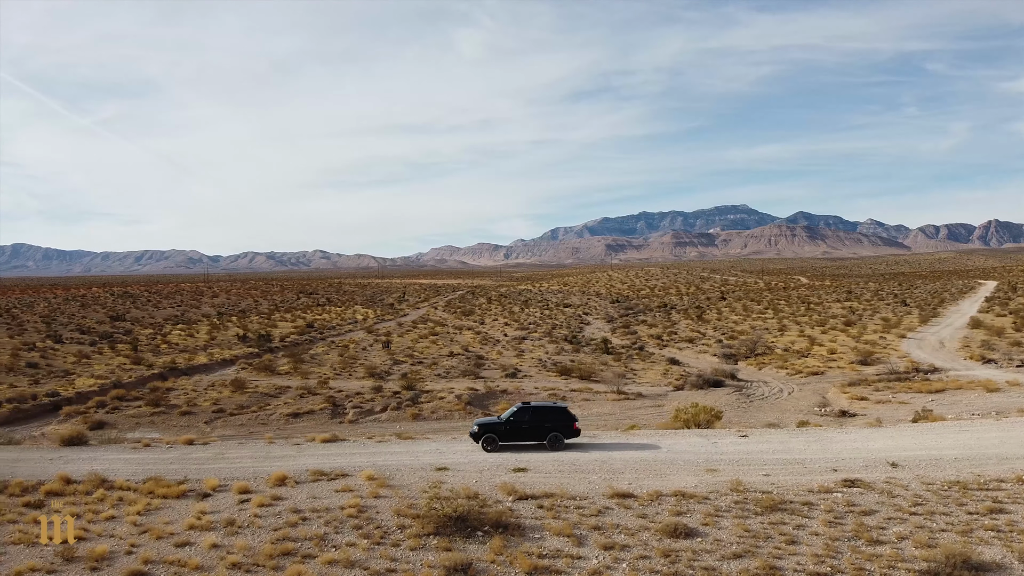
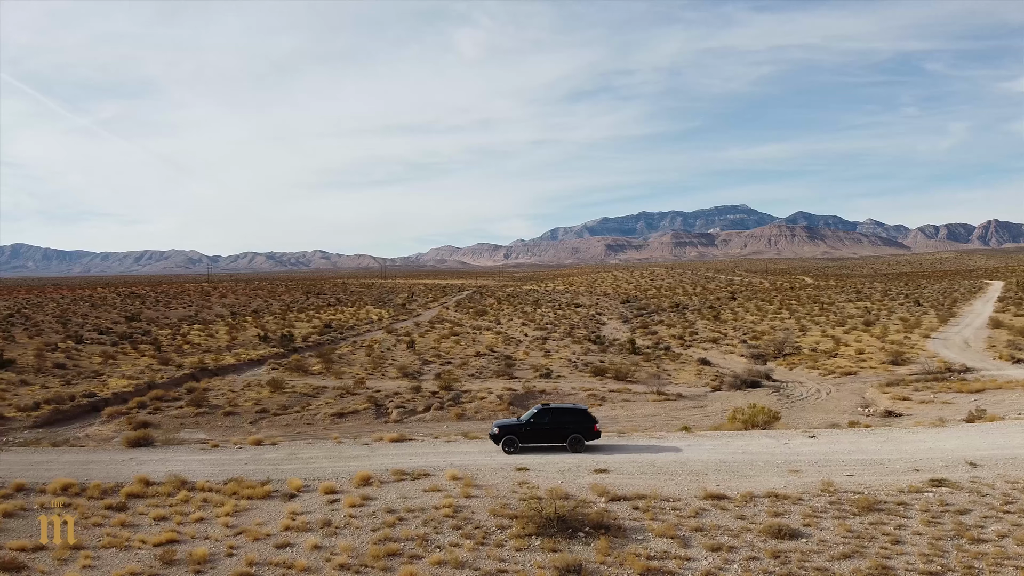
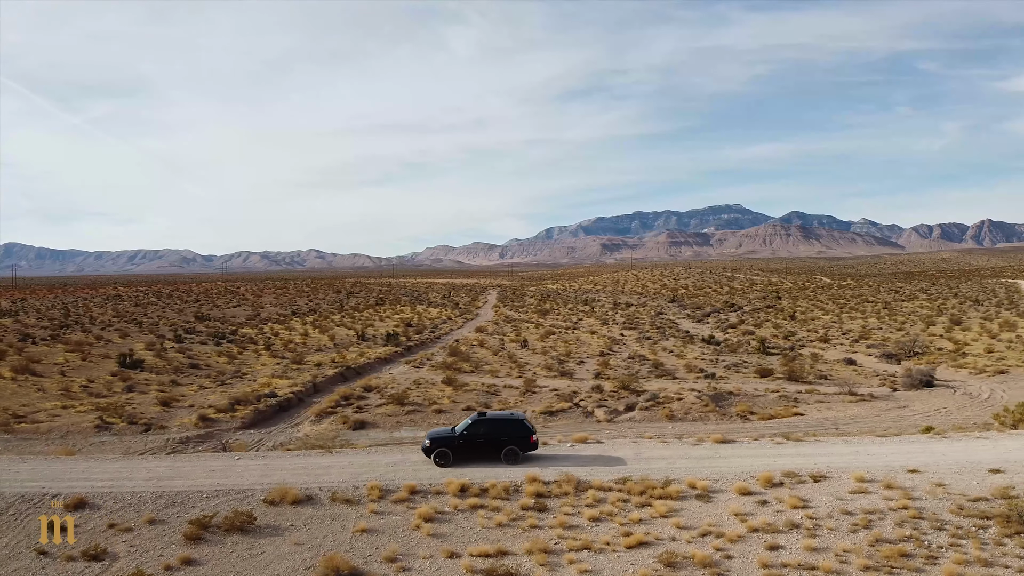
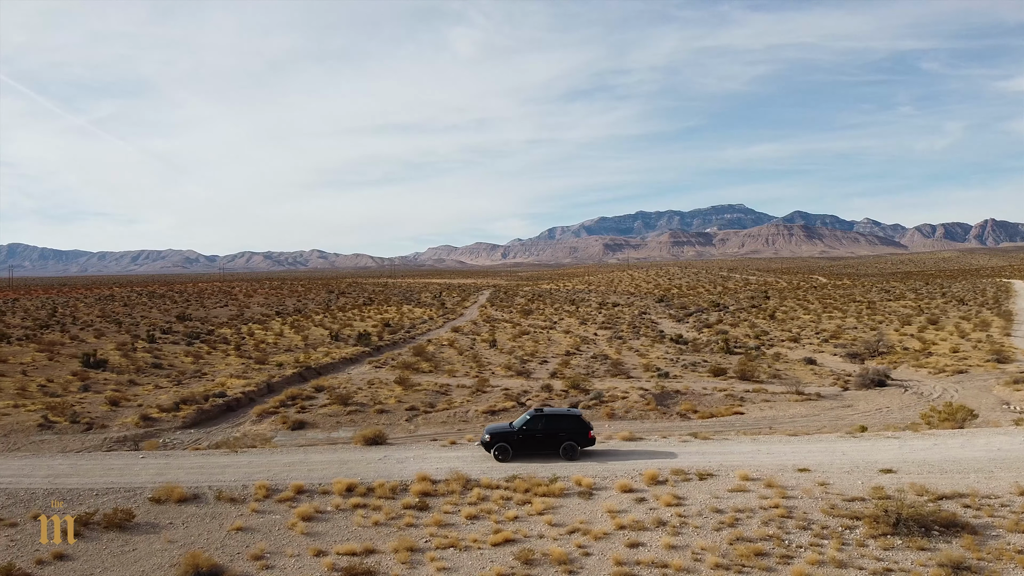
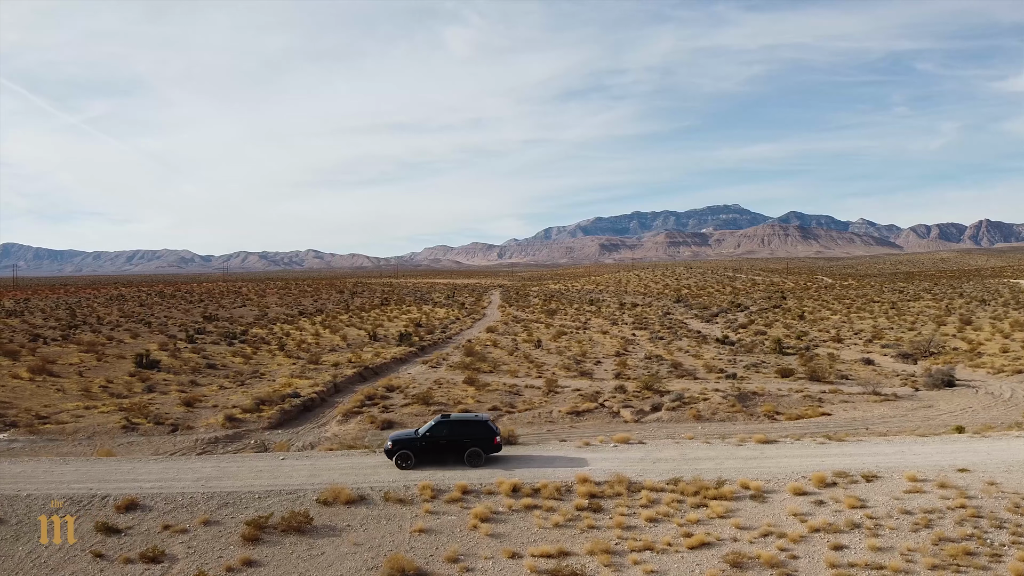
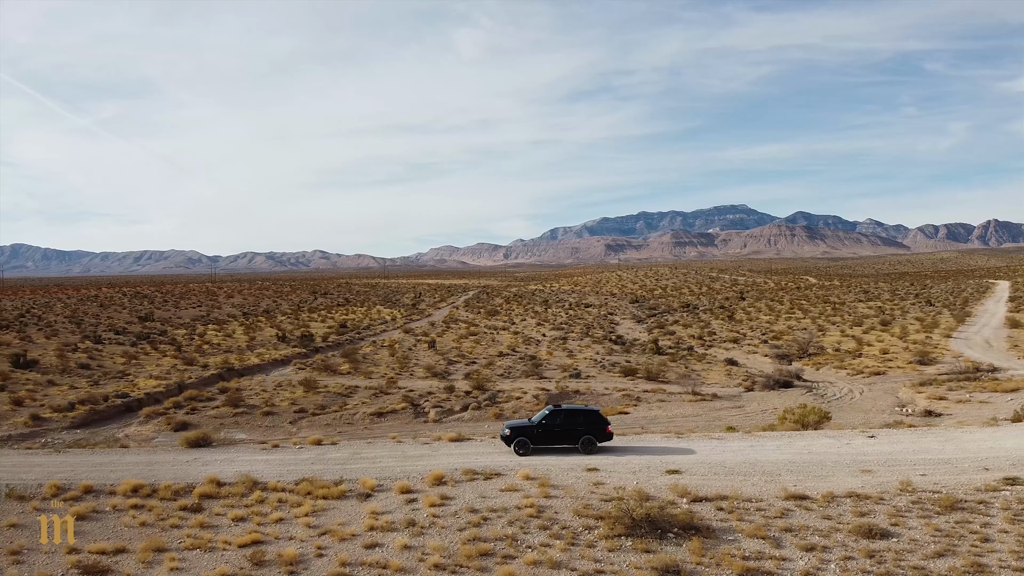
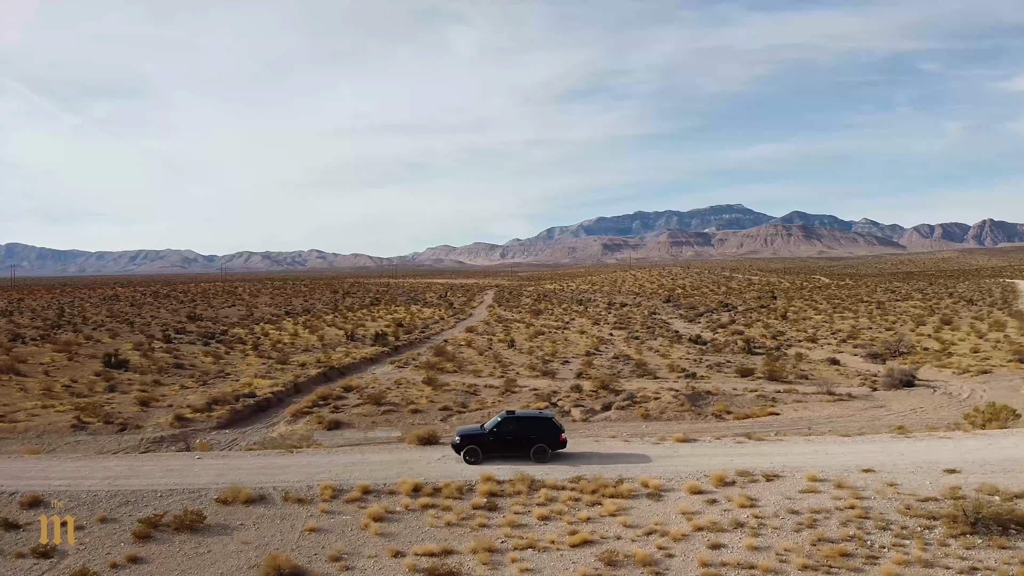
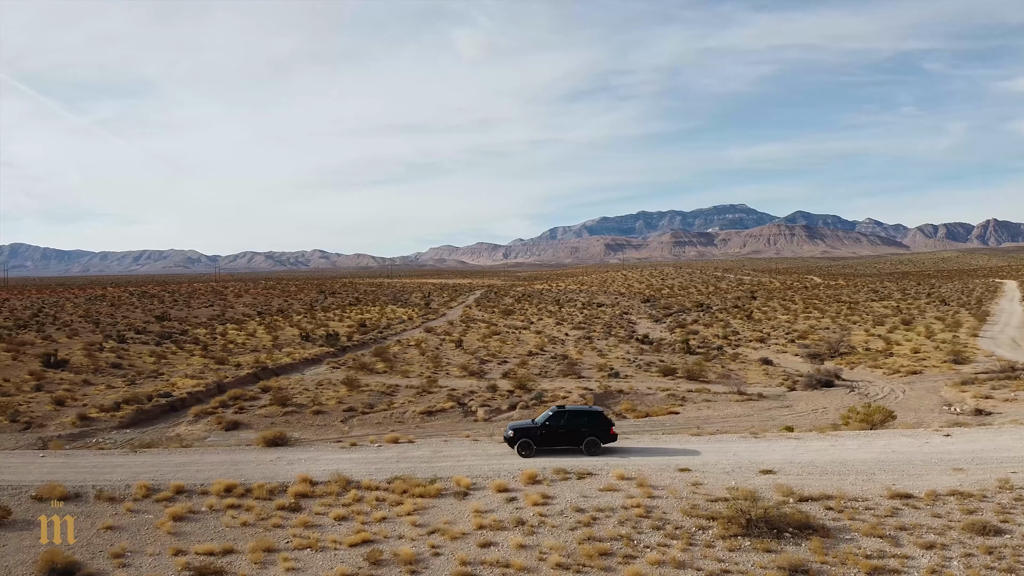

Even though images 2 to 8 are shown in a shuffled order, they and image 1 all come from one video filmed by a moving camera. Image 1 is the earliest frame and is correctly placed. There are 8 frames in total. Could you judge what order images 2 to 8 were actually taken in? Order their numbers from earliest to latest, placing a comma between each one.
2, 6, 8, 4, 7, 3, 5
